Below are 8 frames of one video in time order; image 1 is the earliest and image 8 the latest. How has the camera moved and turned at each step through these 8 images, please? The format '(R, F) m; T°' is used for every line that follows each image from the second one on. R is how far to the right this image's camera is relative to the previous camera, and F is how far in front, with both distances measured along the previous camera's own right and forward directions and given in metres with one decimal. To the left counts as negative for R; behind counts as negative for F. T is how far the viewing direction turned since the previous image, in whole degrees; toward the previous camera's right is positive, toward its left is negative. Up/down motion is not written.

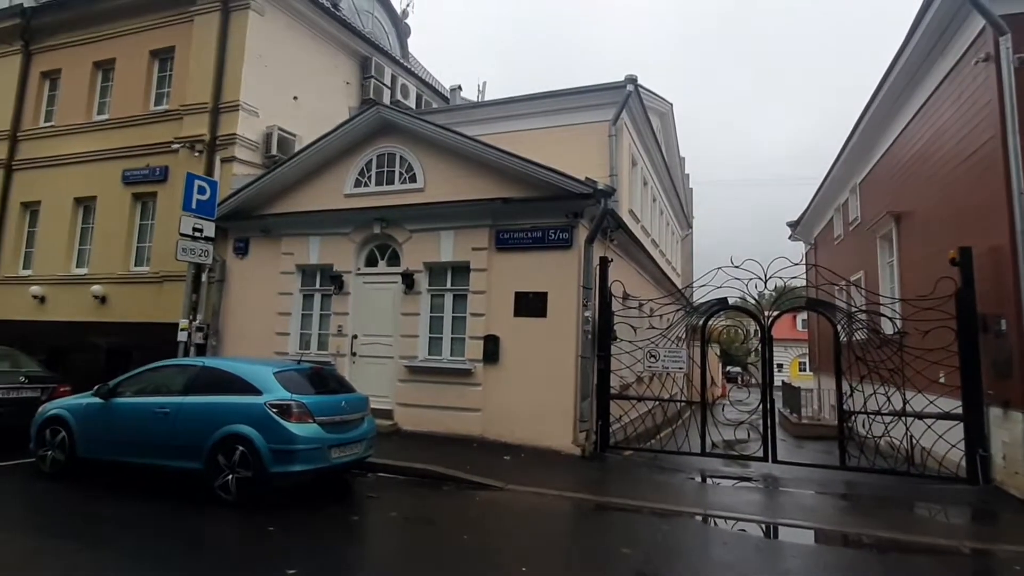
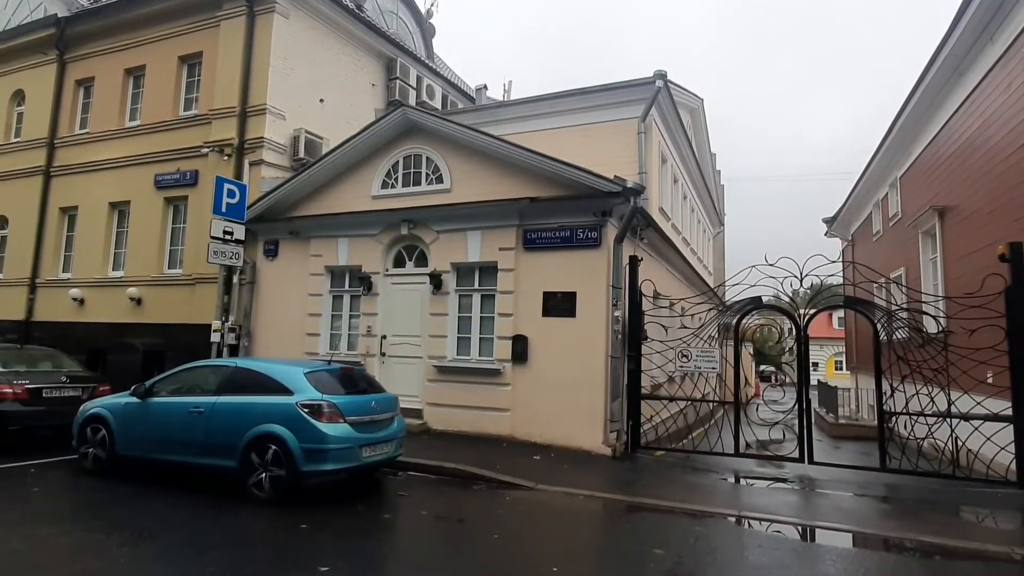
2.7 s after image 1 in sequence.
(-0.1, +0.1) m; -2°
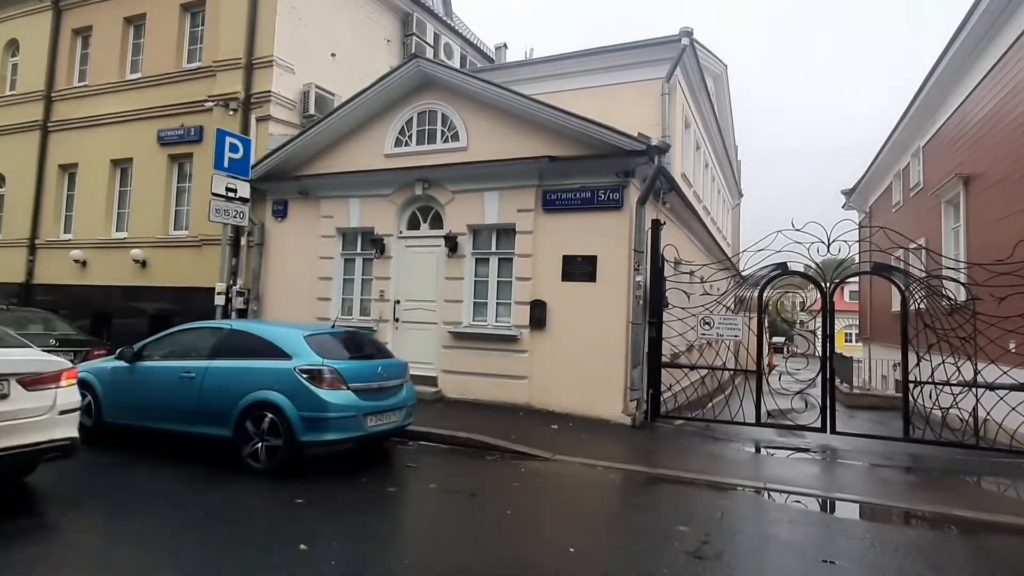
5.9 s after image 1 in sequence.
(-0.3, +0.3) m; 0°
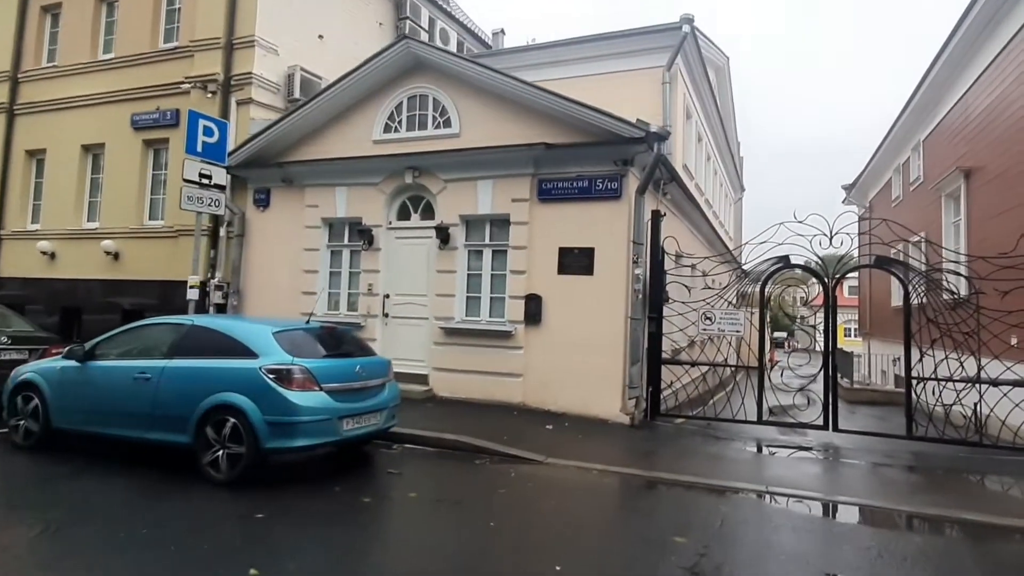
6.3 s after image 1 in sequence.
(-0.1, +0.4) m; +1°
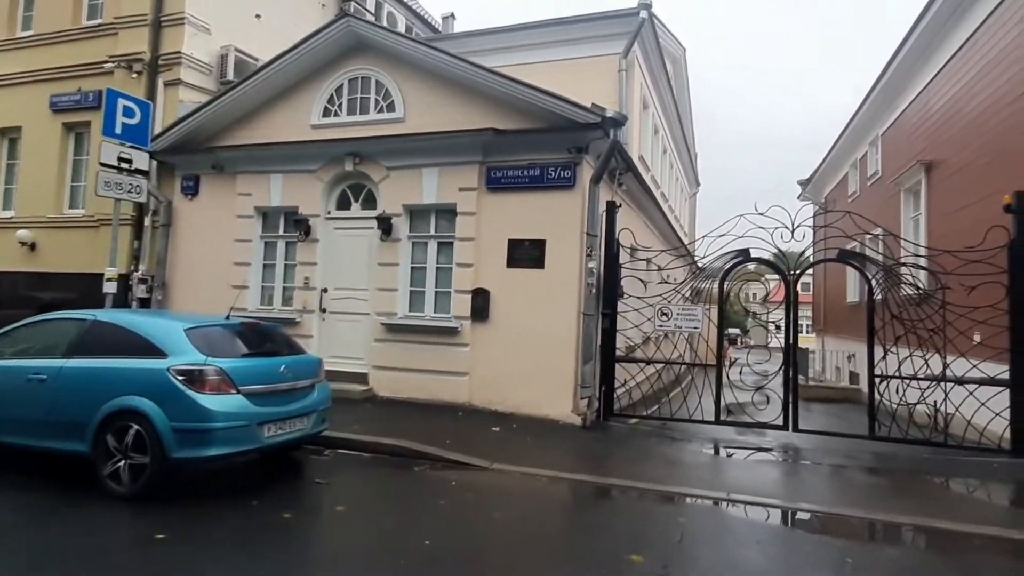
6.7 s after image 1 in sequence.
(+0.5, +0.5) m; +2°
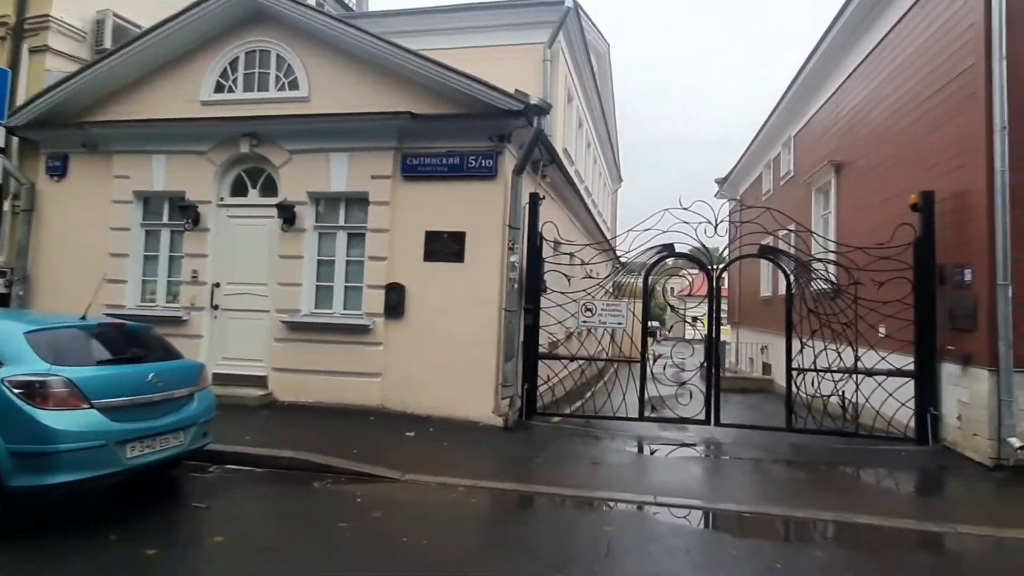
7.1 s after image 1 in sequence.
(+0.2, +0.5) m; +7°
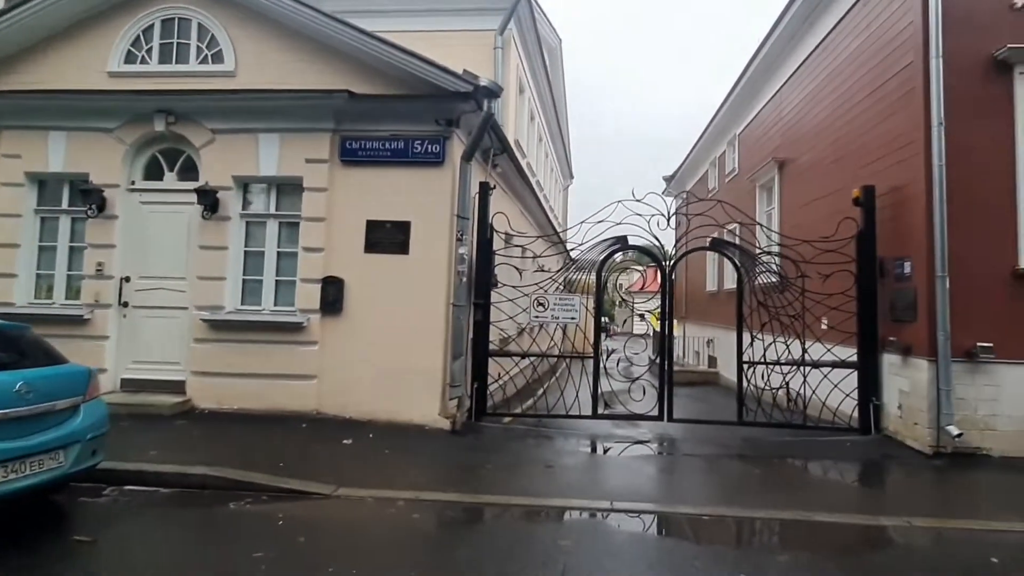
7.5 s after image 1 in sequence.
(-0.1, +0.5) m; +6°
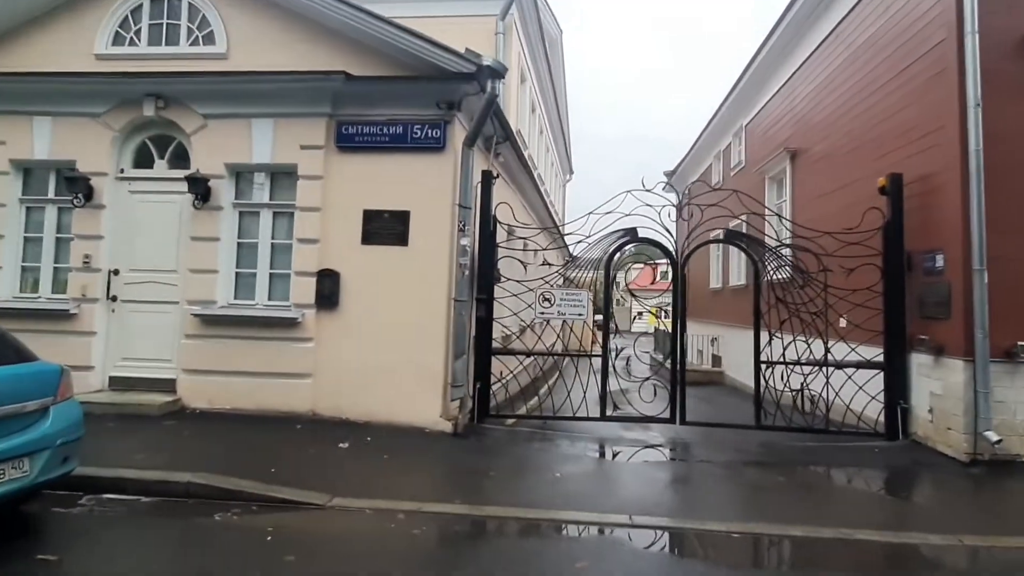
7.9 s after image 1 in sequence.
(+0.1, +0.4) m; -1°
